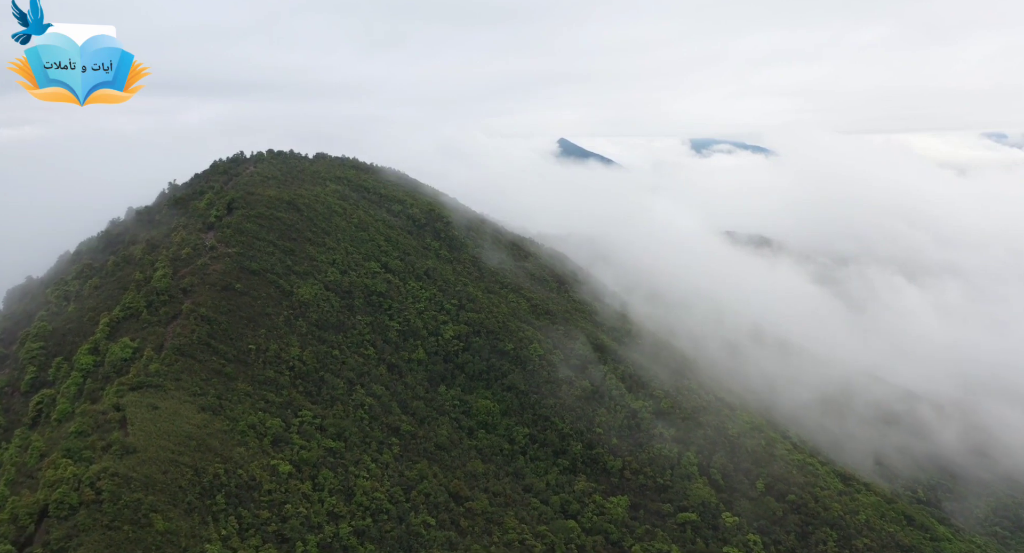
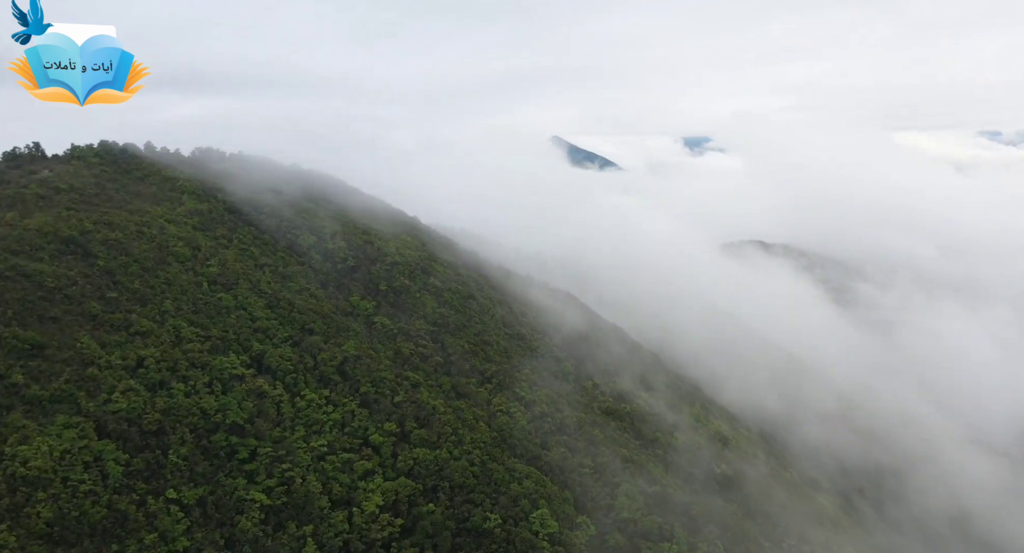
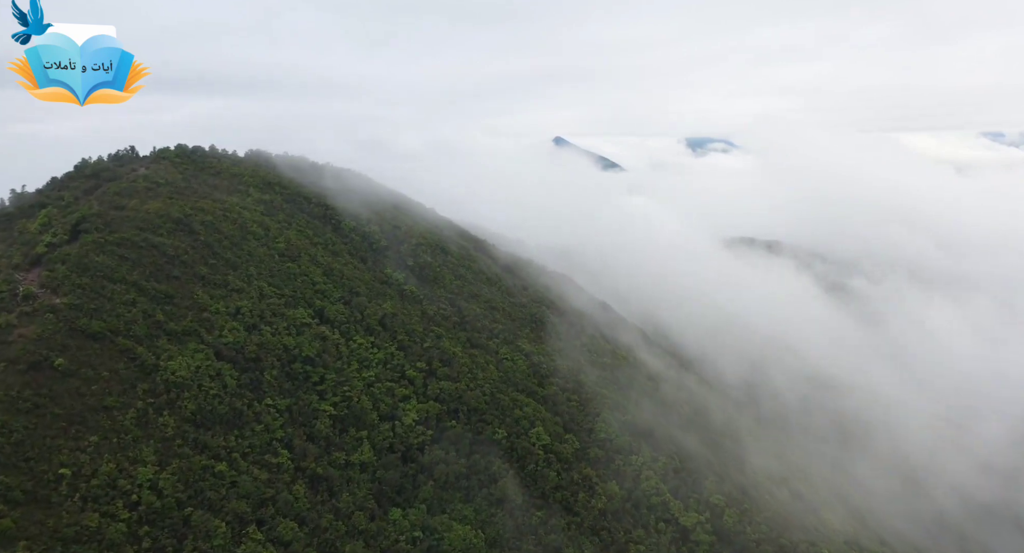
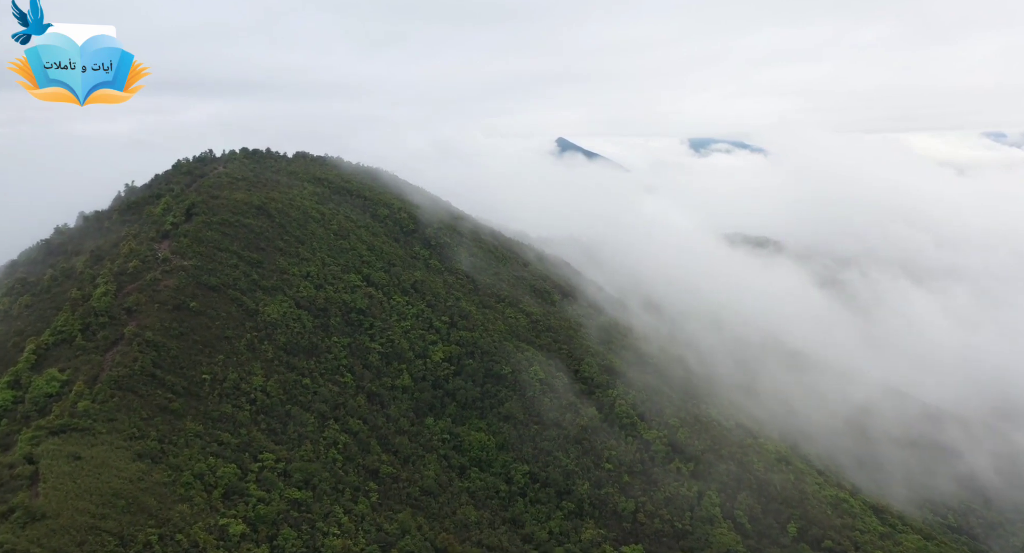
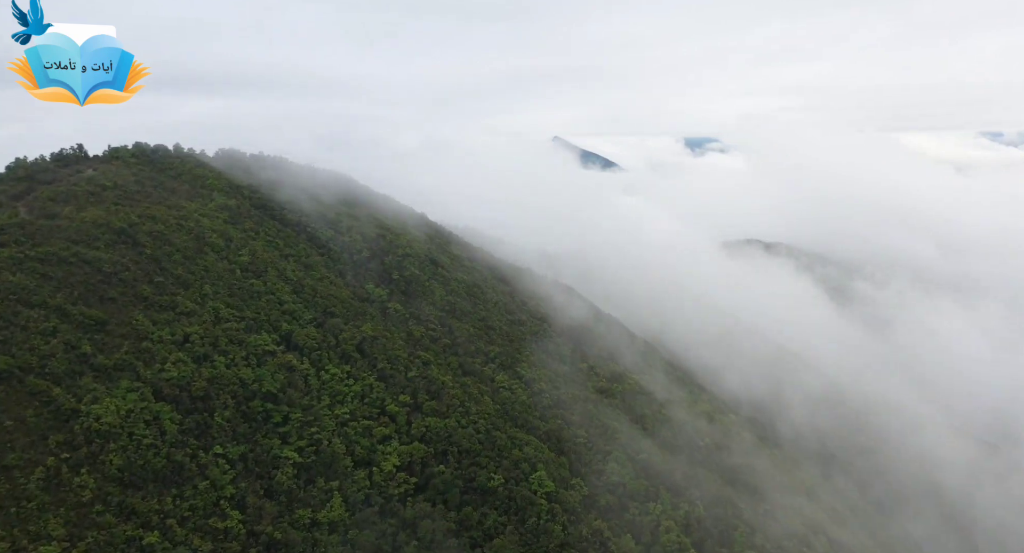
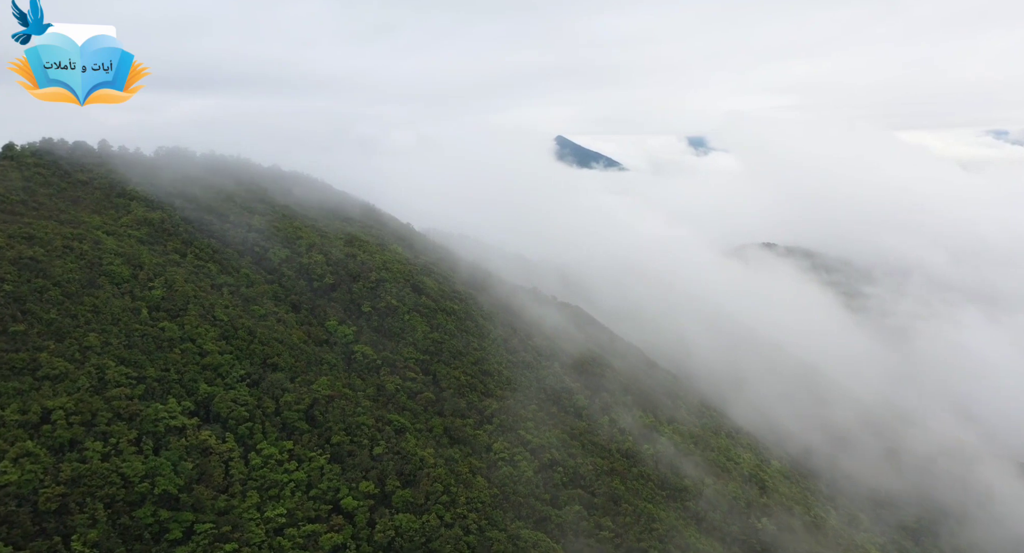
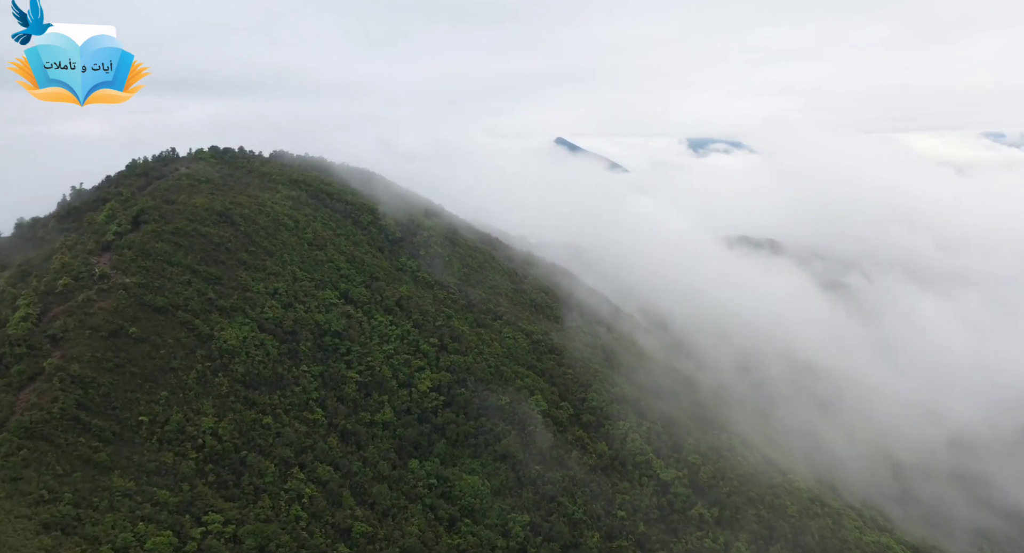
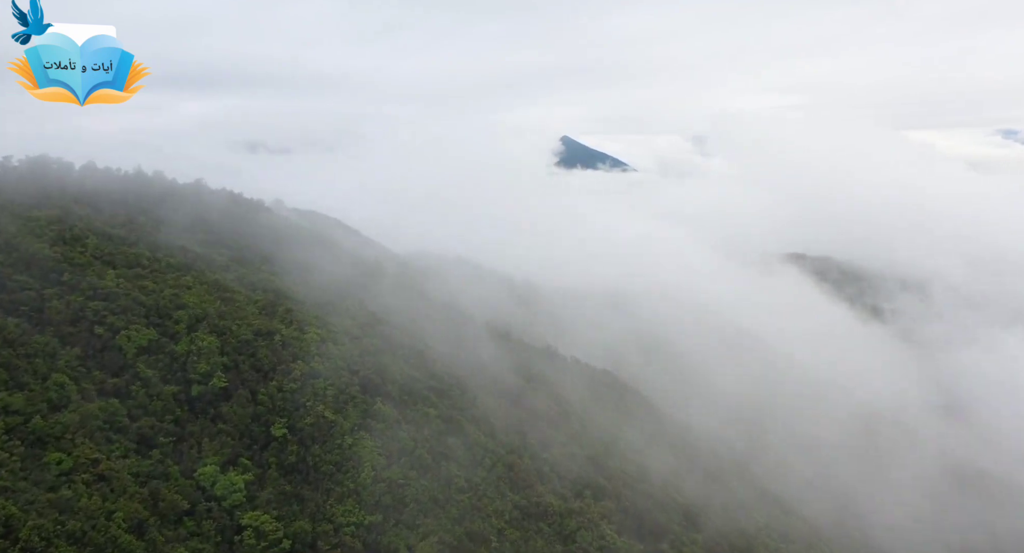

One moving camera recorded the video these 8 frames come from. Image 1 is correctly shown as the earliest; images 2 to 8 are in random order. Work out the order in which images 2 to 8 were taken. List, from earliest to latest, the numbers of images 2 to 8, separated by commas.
4, 7, 3, 5, 2, 6, 8
